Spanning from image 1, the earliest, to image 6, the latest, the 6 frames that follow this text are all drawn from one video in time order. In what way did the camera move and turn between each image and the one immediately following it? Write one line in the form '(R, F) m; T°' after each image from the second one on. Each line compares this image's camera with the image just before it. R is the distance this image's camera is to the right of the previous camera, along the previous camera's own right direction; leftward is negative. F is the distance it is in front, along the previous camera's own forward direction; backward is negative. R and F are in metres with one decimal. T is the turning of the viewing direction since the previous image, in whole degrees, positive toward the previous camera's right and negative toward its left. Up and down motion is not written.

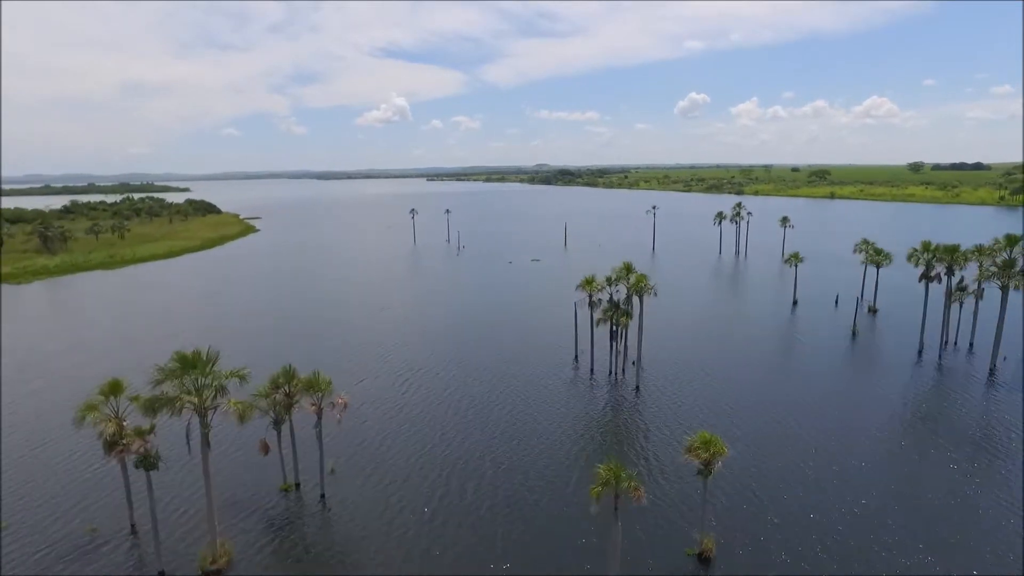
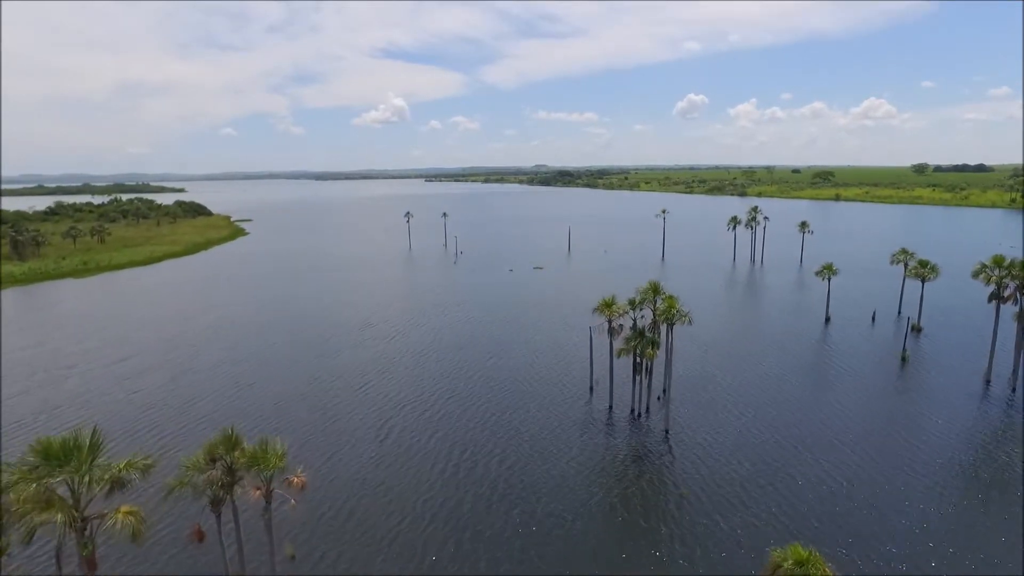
(-0.3, +4.5) m; 0°
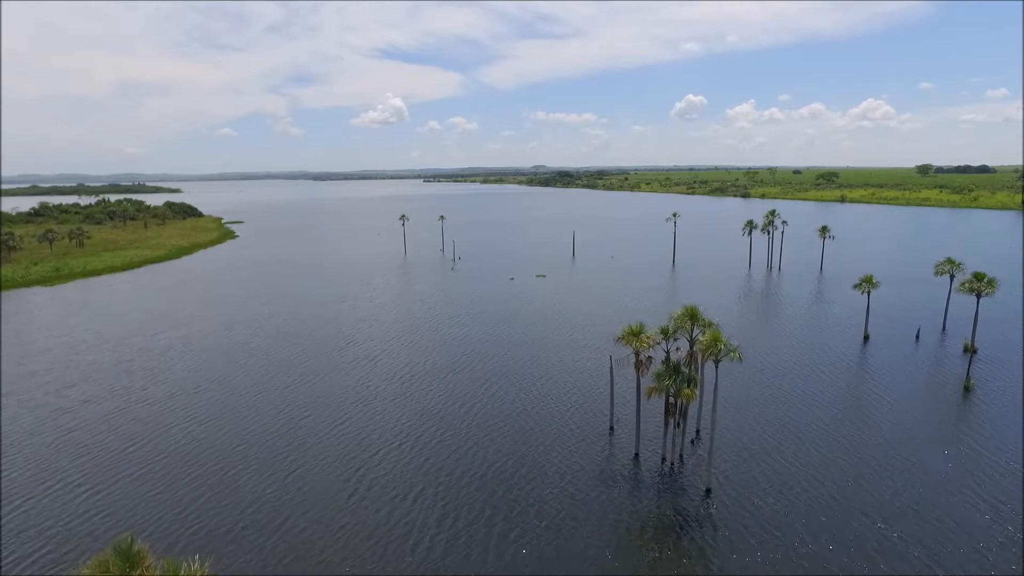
(-0.3, +4.3) m; 0°
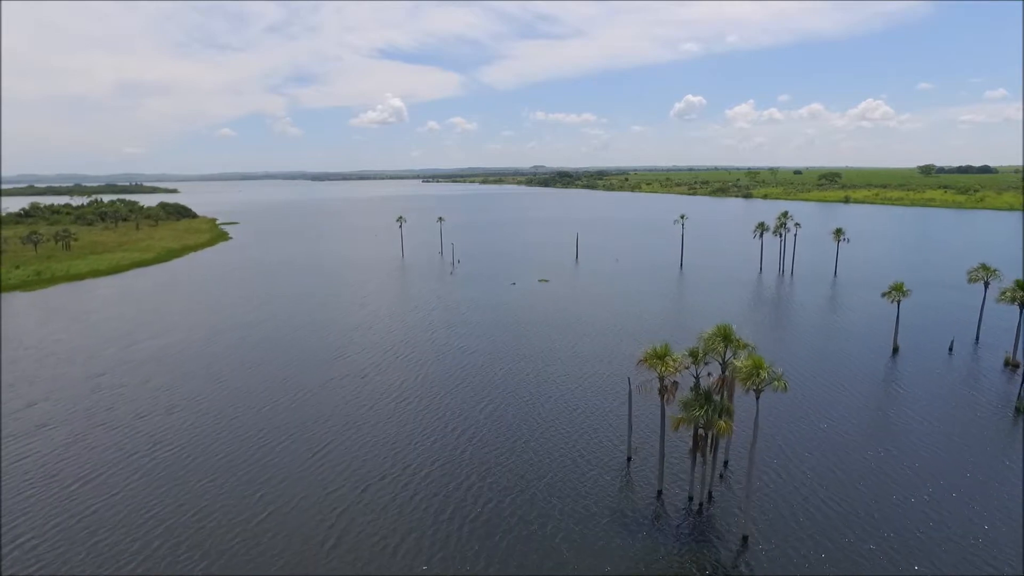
(-0.2, +2.6) m; 0°
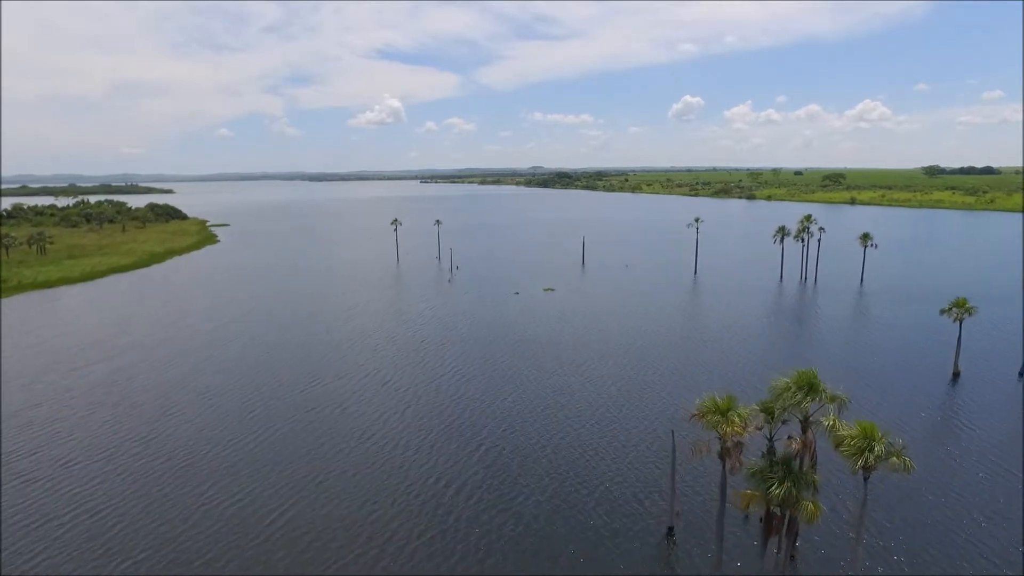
(-0.5, +4.4) m; 0°
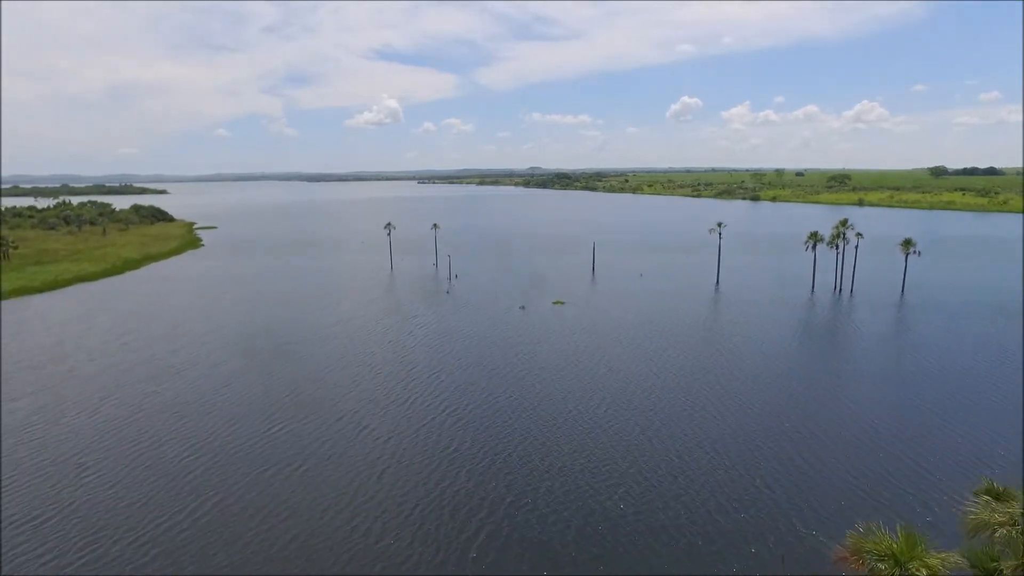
(-0.6, +5.6) m; 0°
